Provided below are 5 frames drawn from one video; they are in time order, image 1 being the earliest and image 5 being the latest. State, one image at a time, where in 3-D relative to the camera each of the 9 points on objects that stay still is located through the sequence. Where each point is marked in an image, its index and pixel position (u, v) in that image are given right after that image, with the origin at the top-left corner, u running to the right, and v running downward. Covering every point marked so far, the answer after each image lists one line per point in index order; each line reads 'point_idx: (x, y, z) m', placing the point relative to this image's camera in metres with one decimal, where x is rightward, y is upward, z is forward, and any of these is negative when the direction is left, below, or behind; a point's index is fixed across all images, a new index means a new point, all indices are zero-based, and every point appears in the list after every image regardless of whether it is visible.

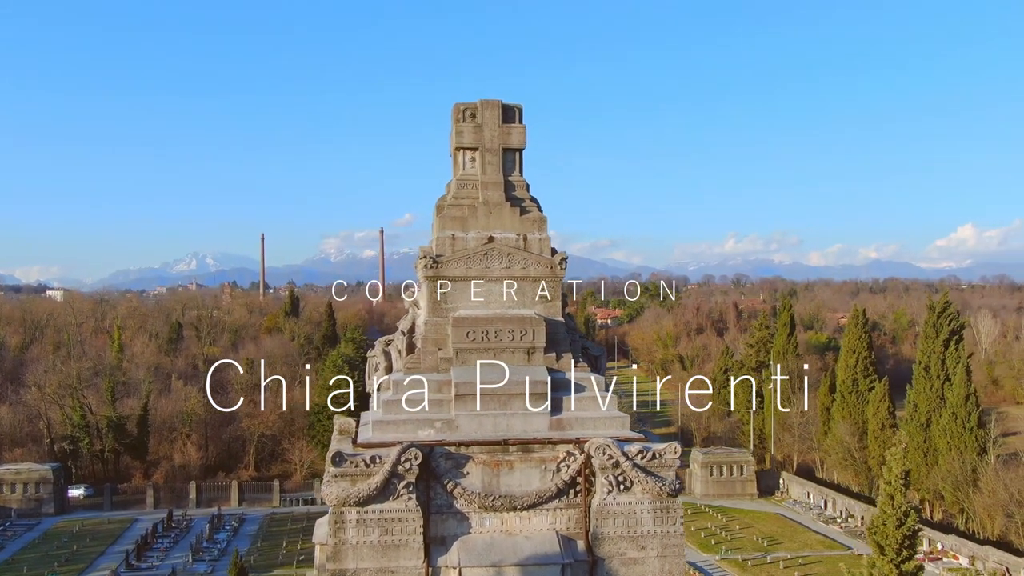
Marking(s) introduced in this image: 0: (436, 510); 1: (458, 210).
0: (-0.8, -2.4, +9.8) m
1: (-0.7, +1.0, +11.1) m
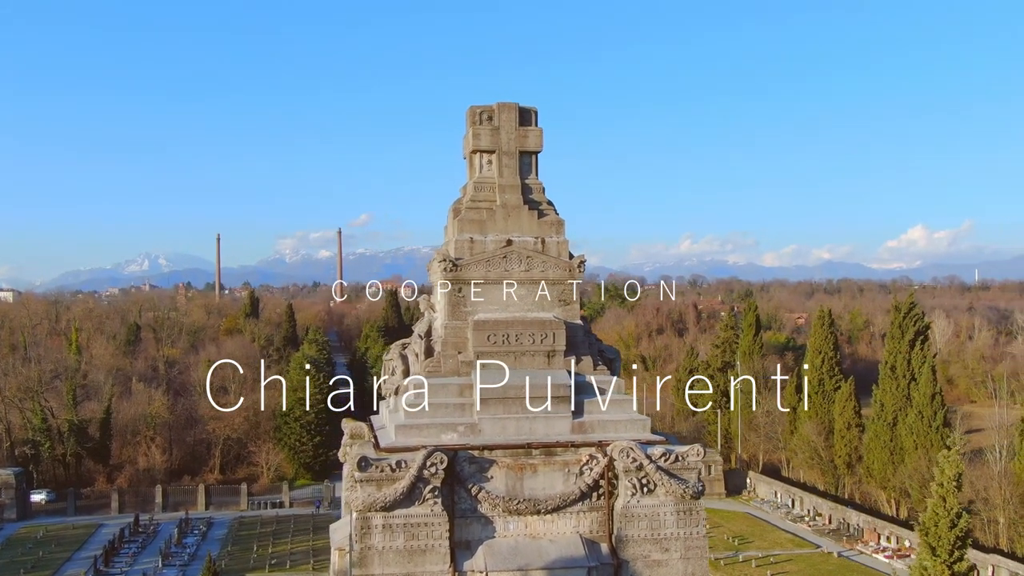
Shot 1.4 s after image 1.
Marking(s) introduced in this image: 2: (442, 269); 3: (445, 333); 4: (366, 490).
0: (-0.6, -2.4, +9.7) m
1: (-0.4, +0.9, +11.0) m
2: (-0.8, +0.2, +10.7) m
3: (-0.8, -0.5, +10.6) m
4: (-1.5, -2.1, +9.4) m
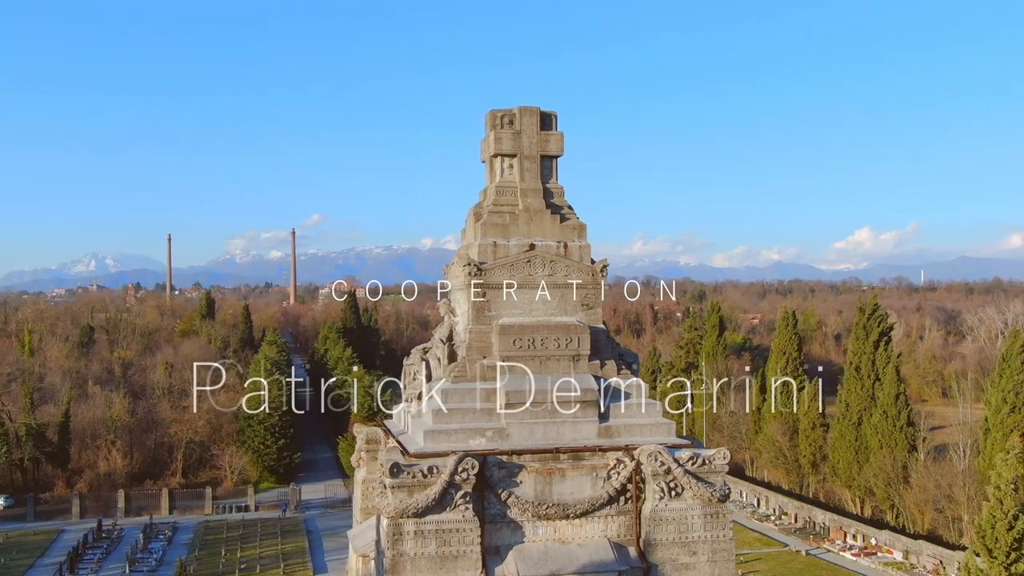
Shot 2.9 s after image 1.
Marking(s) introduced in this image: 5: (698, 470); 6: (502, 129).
0: (-0.2, -2.5, +9.7) m
1: (-0.2, +0.9, +11.0) m
2: (-0.6, +0.2, +10.7) m
3: (-0.5, -0.6, +10.6) m
4: (-1.2, -2.1, +9.3) m
5: (+2.1, -2.0, +10.0) m
6: (-0.1, +2.0, +11.3) m
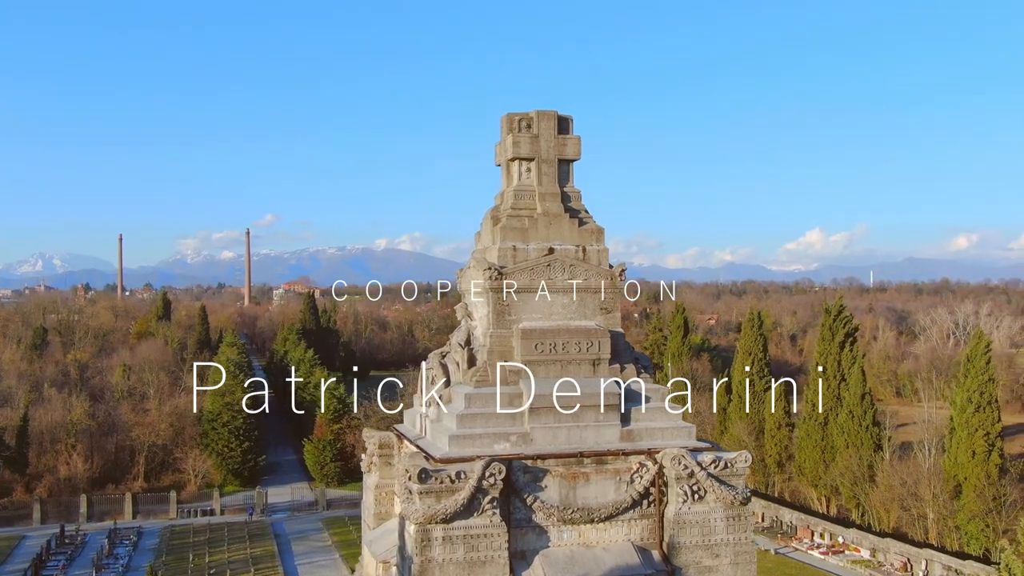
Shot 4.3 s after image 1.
0: (0.0, -2.5, +9.7) m
1: (+0.1, +0.8, +11.0) m
2: (-0.3, +0.1, +10.6) m
3: (-0.3, -0.6, +10.5) m
4: (-0.9, -2.2, +9.2) m
5: (+2.3, -2.1, +10.1) m
6: (+0.1, +1.9, +11.2) m
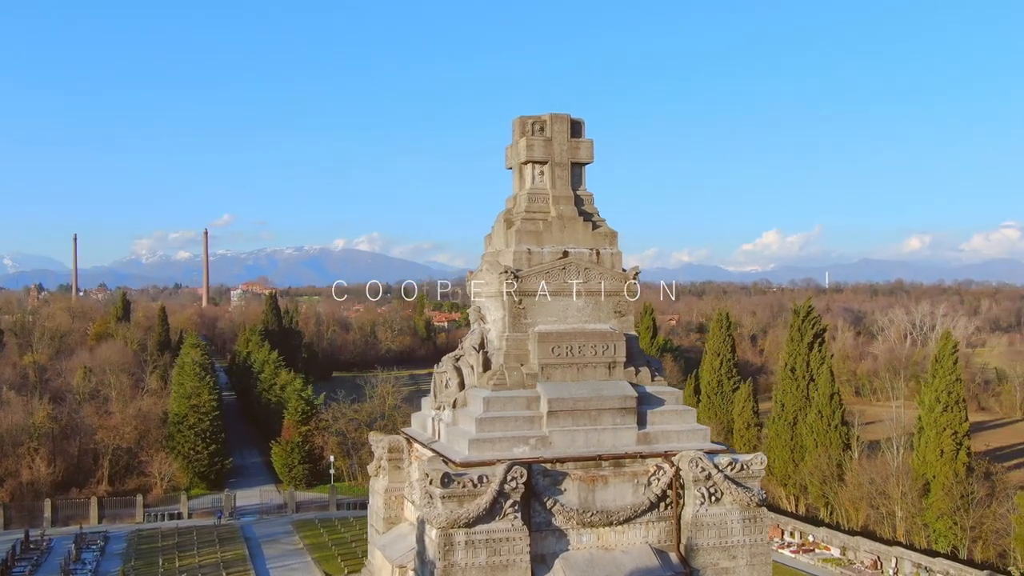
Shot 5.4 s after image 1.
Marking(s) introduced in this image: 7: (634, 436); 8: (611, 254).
0: (+0.3, -2.6, +9.7) m
1: (+0.2, +0.8, +11.0) m
2: (-0.1, +0.1, +10.6) m
3: (-0.1, -0.7, +10.5) m
4: (-0.7, -2.2, +9.2) m
5: (+2.5, -2.1, +10.2) m
6: (+0.3, +1.9, +11.2) m
7: (+1.4, -1.7, +10.3) m
8: (+1.2, +0.4, +11.2) m
